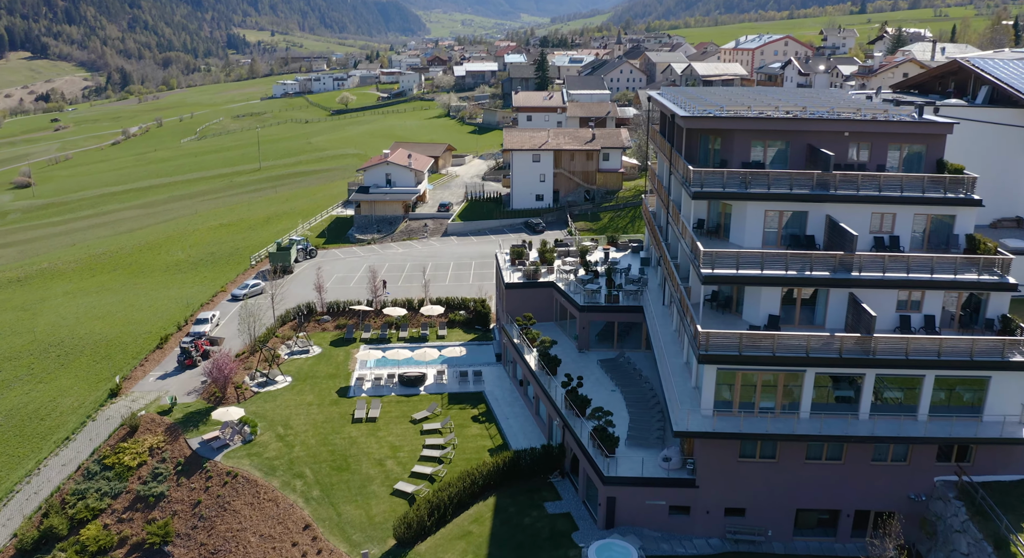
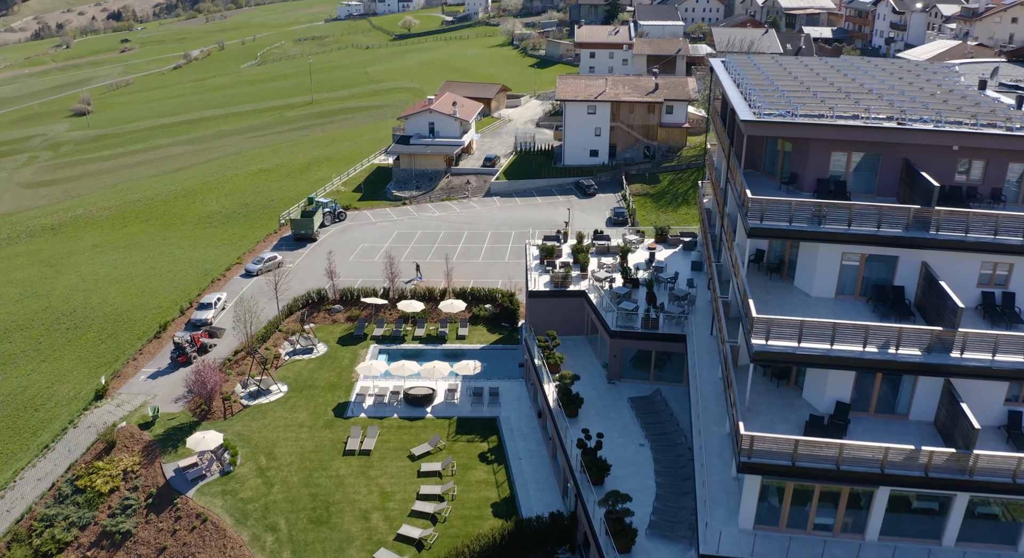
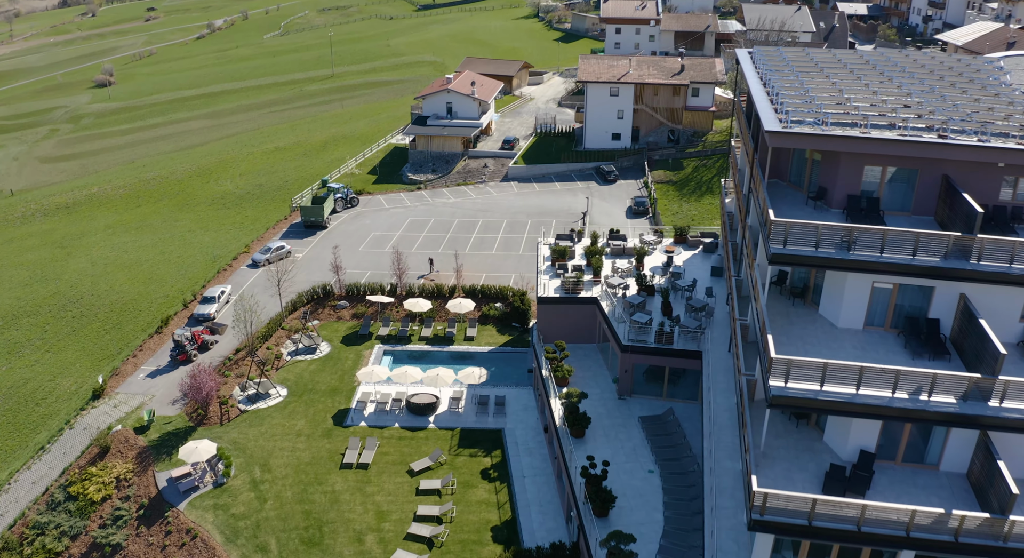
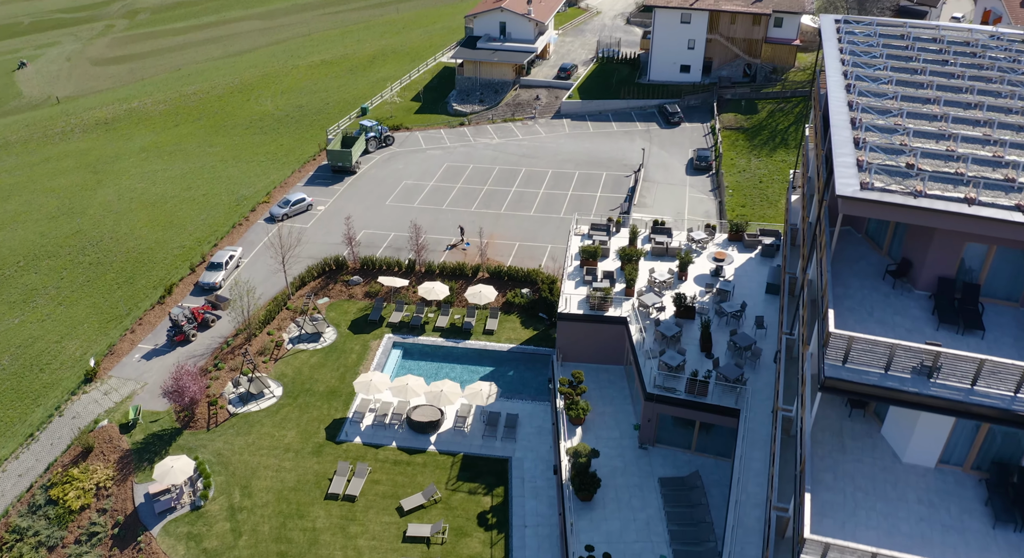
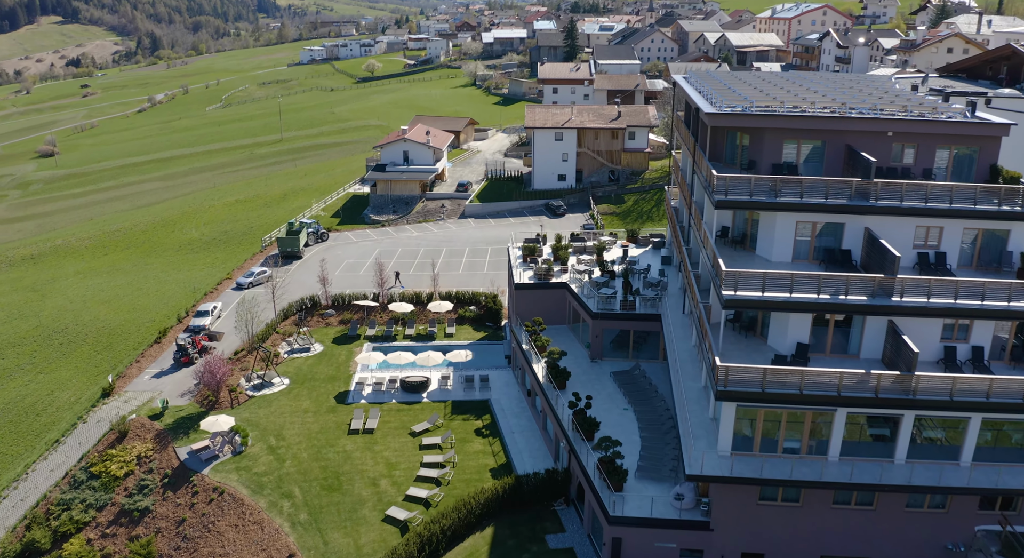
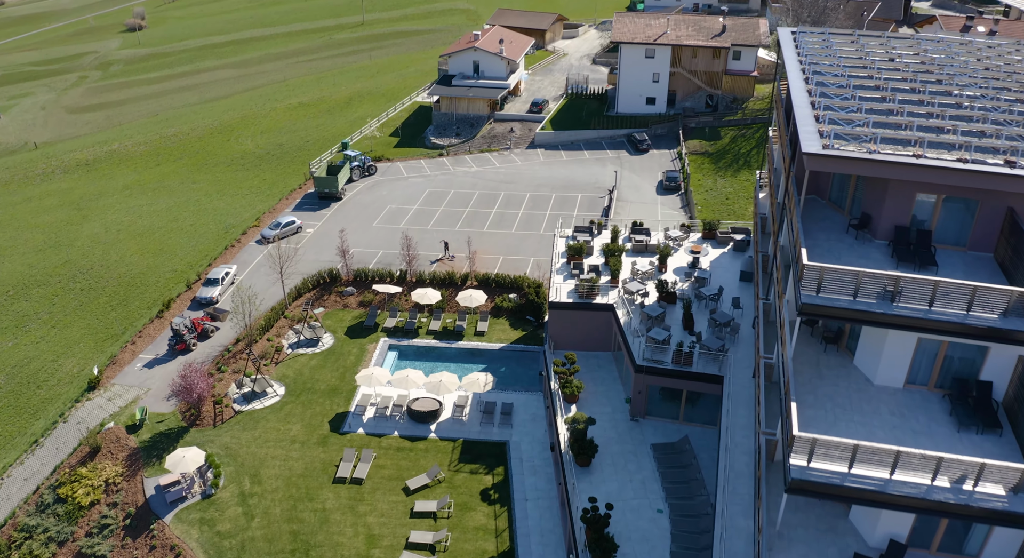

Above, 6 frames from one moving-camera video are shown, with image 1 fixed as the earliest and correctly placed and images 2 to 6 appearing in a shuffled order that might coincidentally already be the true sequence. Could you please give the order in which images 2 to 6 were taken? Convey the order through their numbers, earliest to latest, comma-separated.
5, 2, 3, 6, 4
